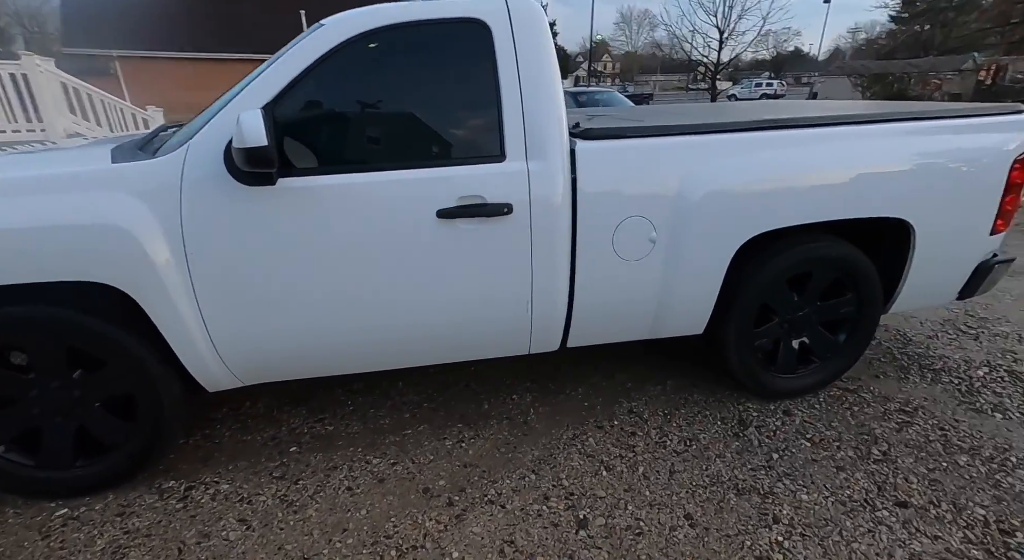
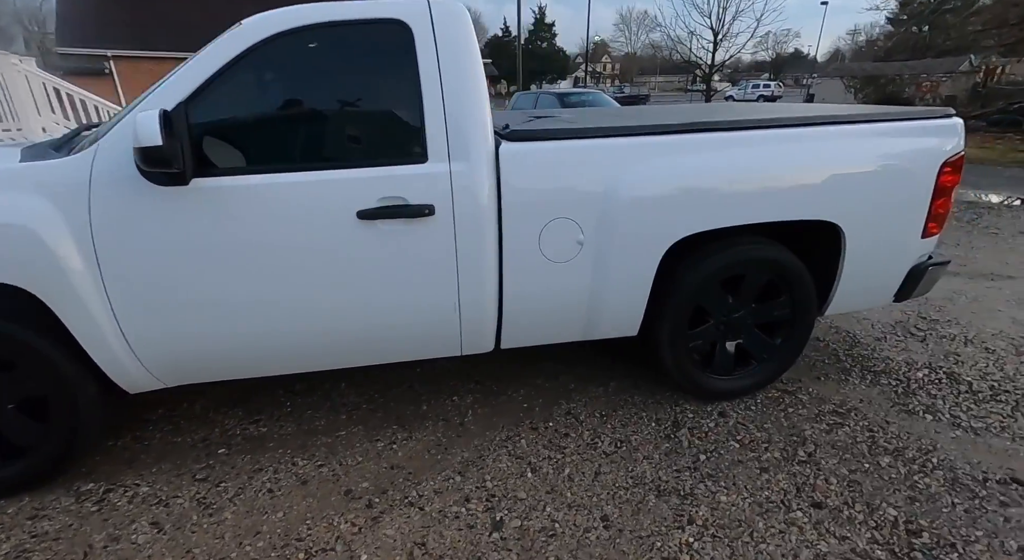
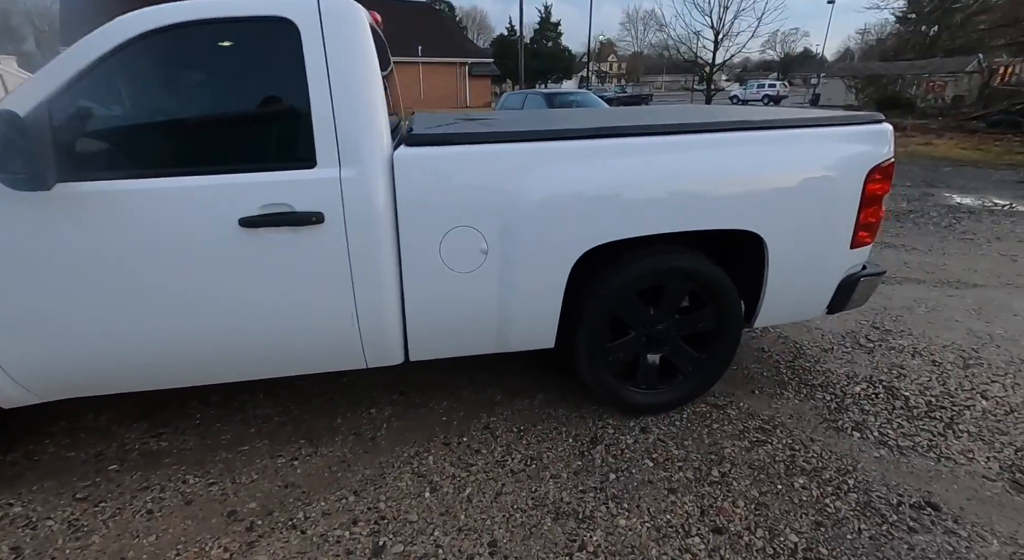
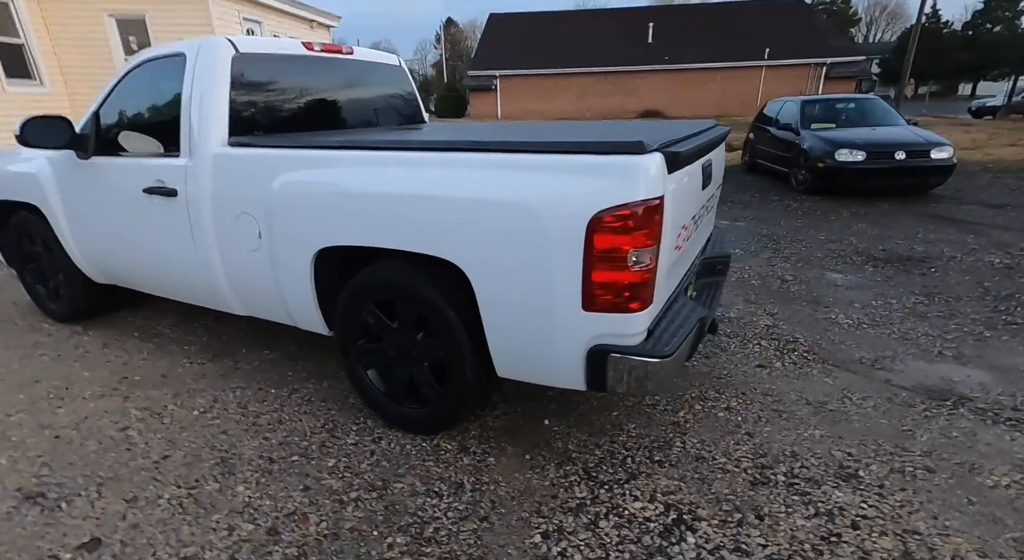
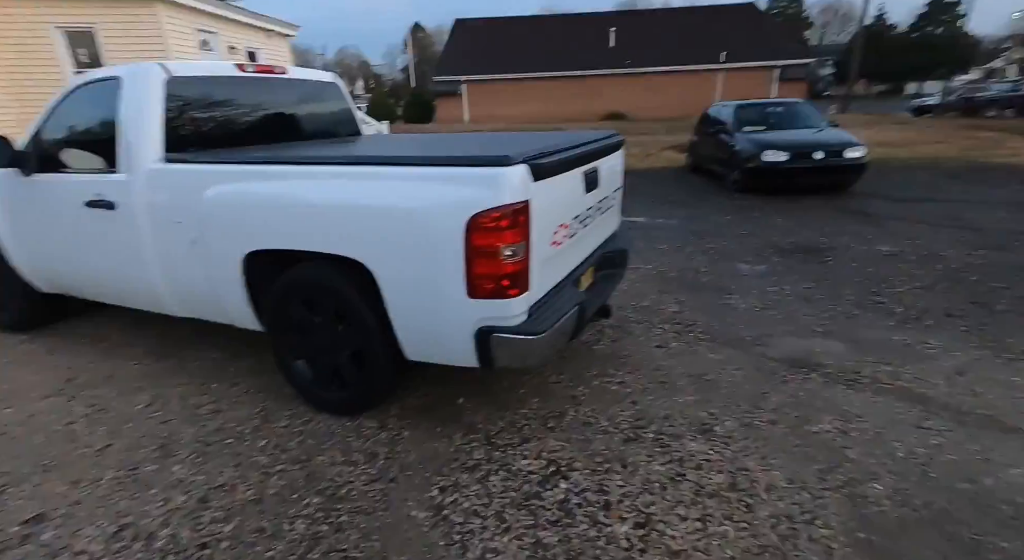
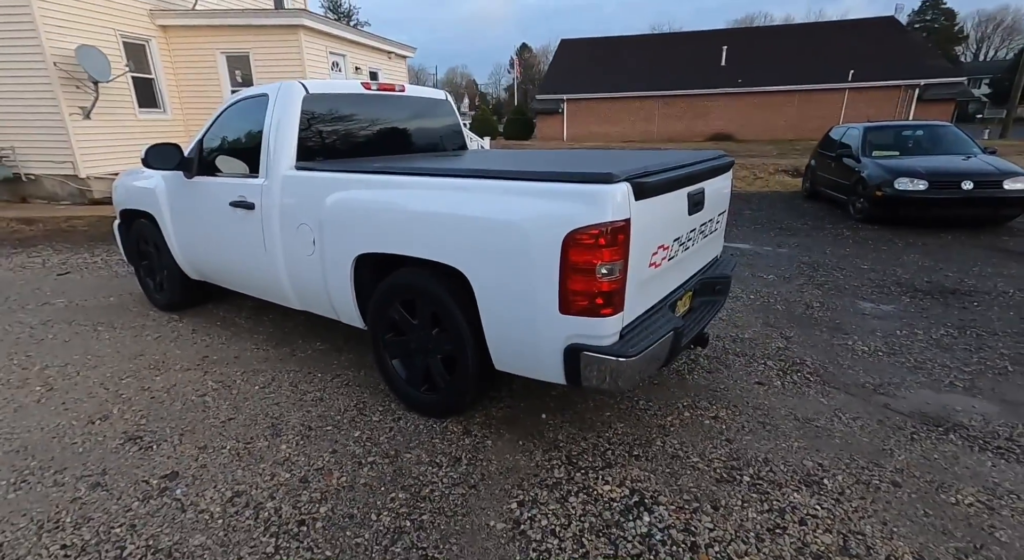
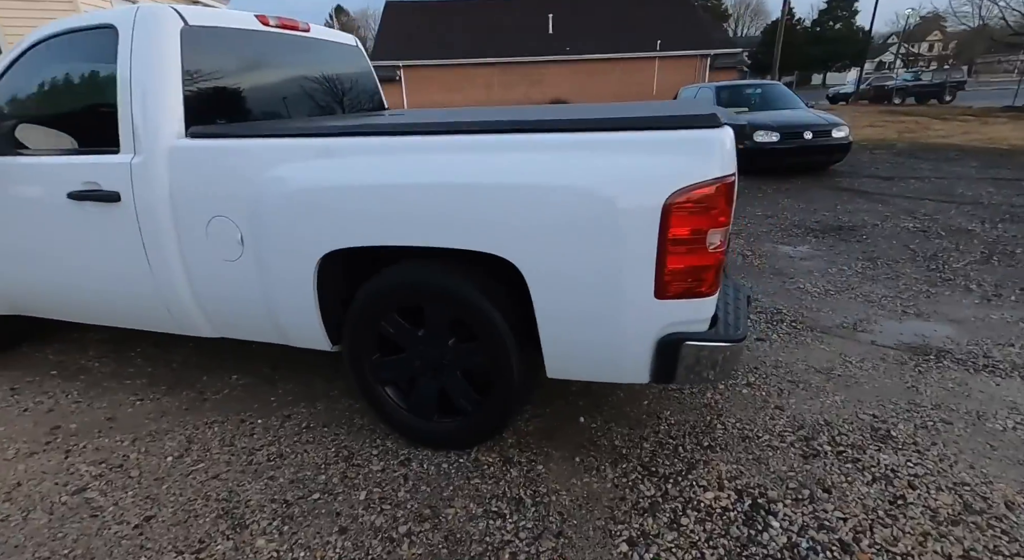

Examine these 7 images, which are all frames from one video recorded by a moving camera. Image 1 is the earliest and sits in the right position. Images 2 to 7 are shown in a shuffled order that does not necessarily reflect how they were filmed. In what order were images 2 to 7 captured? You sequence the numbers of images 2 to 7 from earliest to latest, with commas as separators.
2, 3, 7, 4, 6, 5
